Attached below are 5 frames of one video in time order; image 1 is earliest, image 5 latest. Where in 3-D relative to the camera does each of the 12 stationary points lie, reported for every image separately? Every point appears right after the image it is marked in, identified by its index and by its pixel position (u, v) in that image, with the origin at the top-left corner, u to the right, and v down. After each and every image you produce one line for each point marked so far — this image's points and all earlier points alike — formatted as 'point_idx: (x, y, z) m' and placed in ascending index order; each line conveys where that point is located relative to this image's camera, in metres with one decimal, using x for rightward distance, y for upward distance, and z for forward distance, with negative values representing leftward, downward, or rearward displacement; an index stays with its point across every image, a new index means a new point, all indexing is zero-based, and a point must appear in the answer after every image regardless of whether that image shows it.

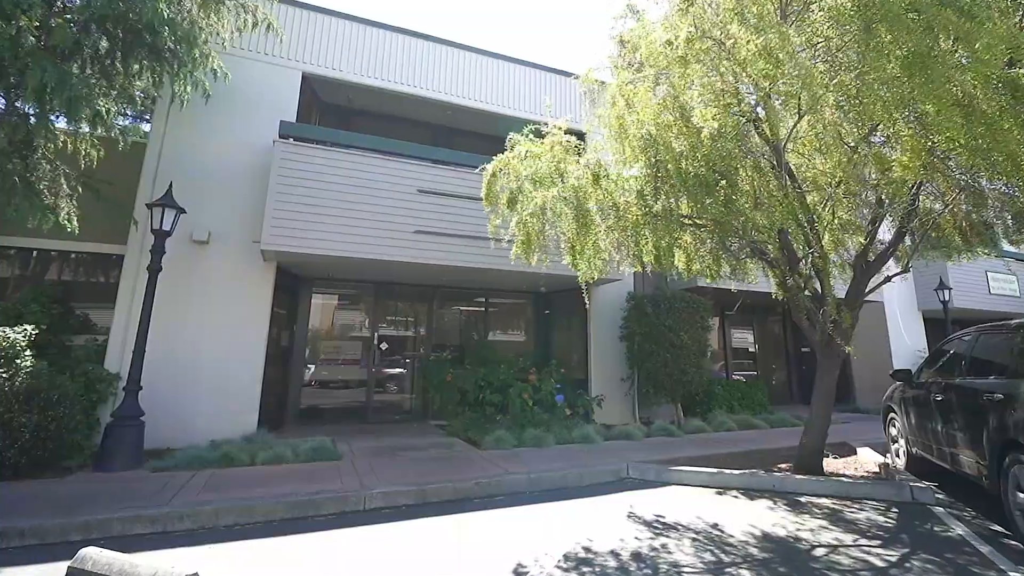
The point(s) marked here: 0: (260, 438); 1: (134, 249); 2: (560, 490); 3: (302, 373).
0: (-3.3, -2.0, +6.1) m
1: (-5.1, +0.6, +6.4) m
2: (+0.5, -2.1, +4.9) m
3: (-3.8, -1.6, +8.6) m
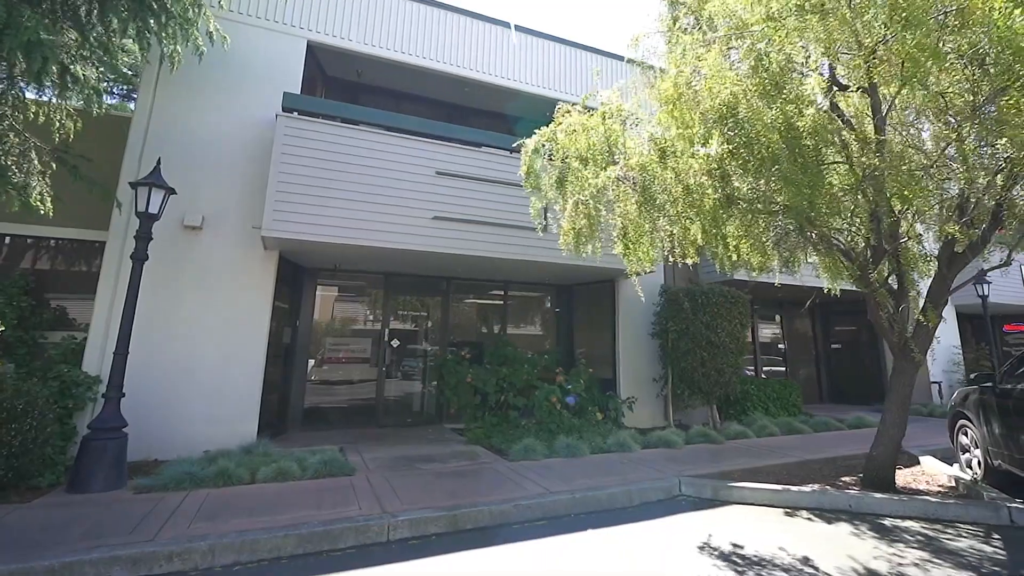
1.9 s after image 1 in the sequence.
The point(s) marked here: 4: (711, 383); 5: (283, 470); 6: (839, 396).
0: (-2.9, -1.9, +5.4) m
1: (-4.7, +0.7, +5.7) m
2: (+0.9, -2.0, +4.3) m
3: (-3.5, -1.4, +7.9) m
4: (+3.5, -1.7, +8.4) m
5: (-2.3, -1.8, +4.7) m
6: (+10.3, -3.4, +14.8) m
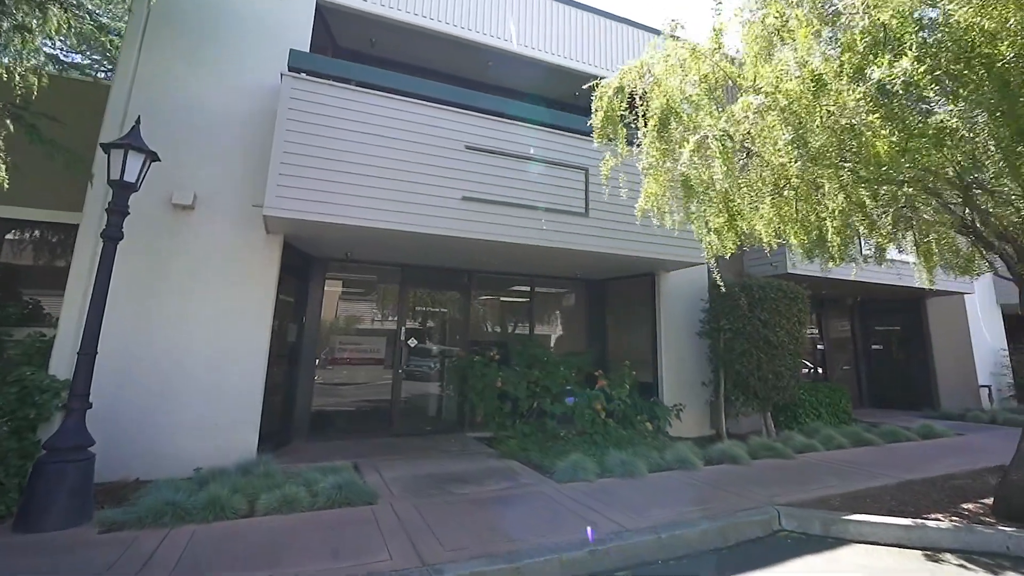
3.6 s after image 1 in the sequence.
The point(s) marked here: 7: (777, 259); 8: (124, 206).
0: (-2.4, -1.7, +4.6) m
1: (-4.2, +0.8, +4.9) m
2: (+1.4, -1.9, +3.4) m
3: (-2.9, -1.3, +7.0) m
4: (+4.1, -1.6, +7.4) m
5: (-1.8, -1.7, +3.8) m
6: (+10.8, -3.3, +13.8) m
7: (+4.8, +0.5, +8.8) m
8: (-3.3, +0.7, +4.0) m
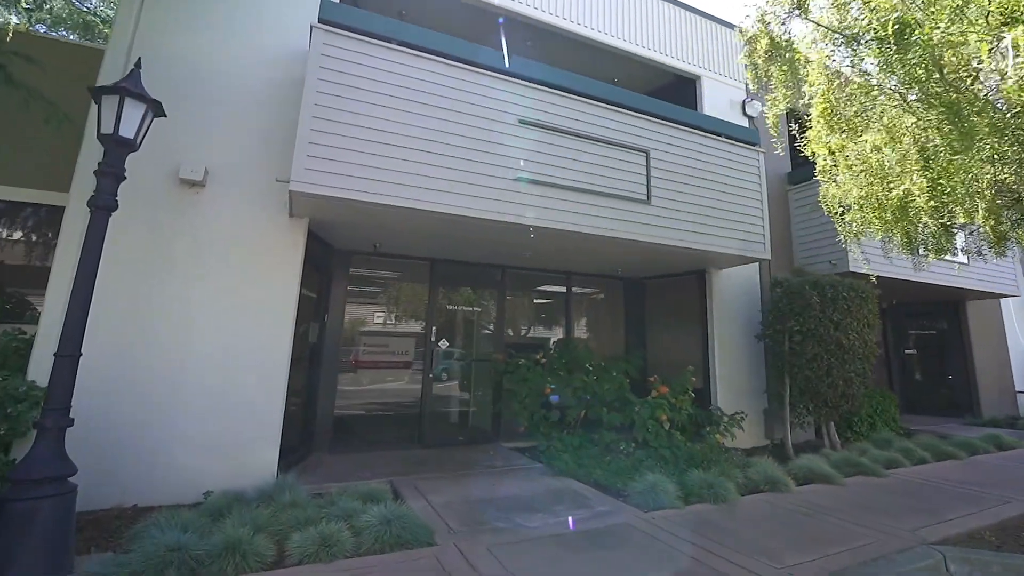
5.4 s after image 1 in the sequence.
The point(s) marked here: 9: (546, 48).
0: (-1.8, -1.6, +3.7) m
1: (-3.6, +0.9, +4.0) m
2: (+2.0, -1.8, +2.6) m
3: (-2.3, -1.2, +6.2) m
4: (+4.6, -1.5, +6.7) m
5: (-1.2, -1.6, +3.0) m
6: (+11.4, -3.3, +13.1) m
7: (+5.4, +0.6, +8.1) m
8: (-2.7, +0.8, +3.2) m
9: (+0.5, +4.1, +8.1) m
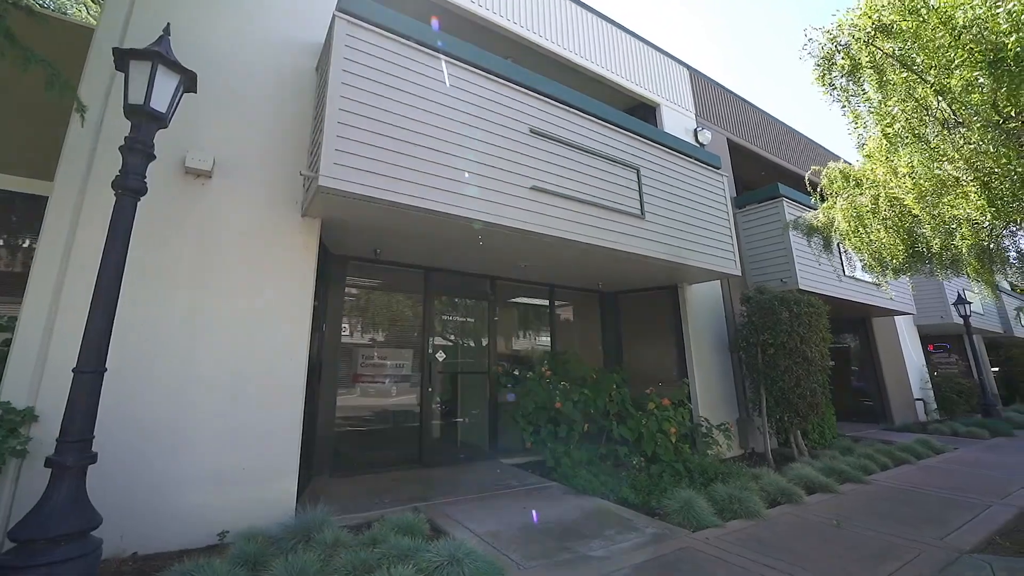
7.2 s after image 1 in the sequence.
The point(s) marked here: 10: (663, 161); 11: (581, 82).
0: (-1.3, -1.7, +3.3) m
1: (-3.1, +0.9, +3.3) m
2: (+2.6, -2.0, +2.7) m
3: (-2.3, -1.3, +5.6) m
4: (+4.6, -1.8, +7.2) m
5: (-0.7, -1.7, +2.7) m
6: (+10.2, -3.9, +14.5) m
7: (+5.2, +0.3, +8.7) m
8: (-2.1, +0.8, +2.7) m
9: (+0.4, +3.9, +8.1) m
10: (+2.4, +1.9, +7.1) m
11: (+1.4, +3.8, +8.6) m
